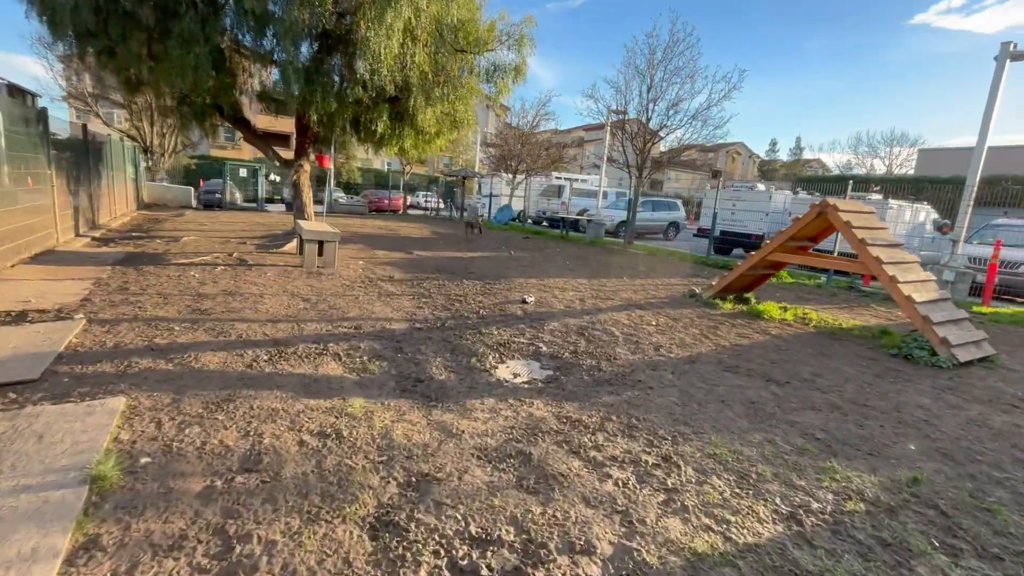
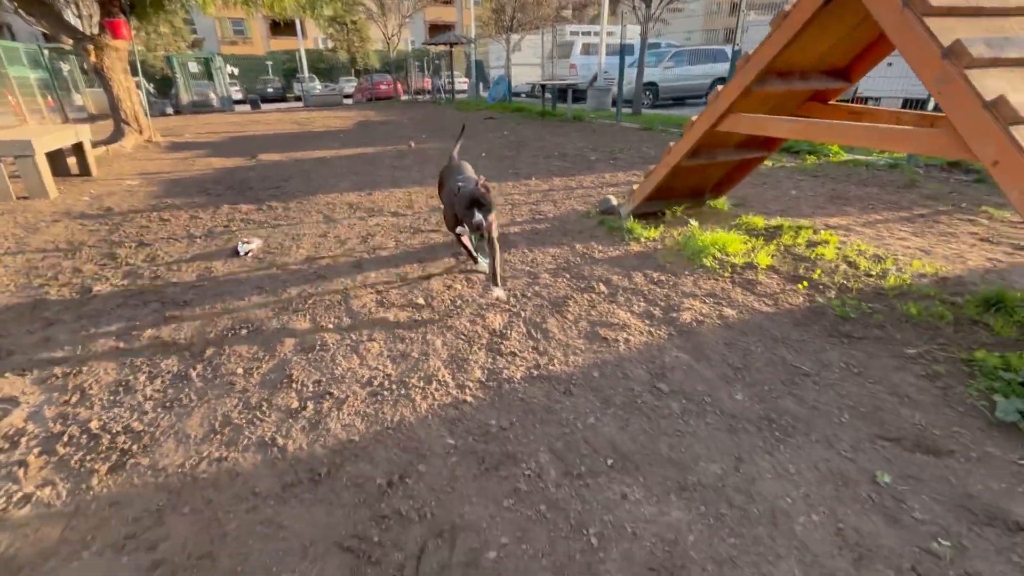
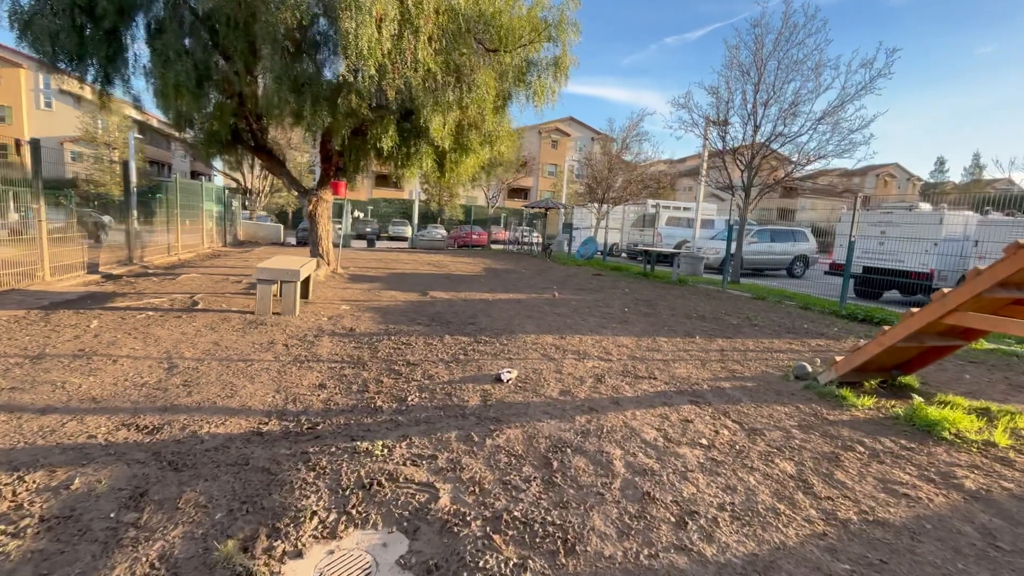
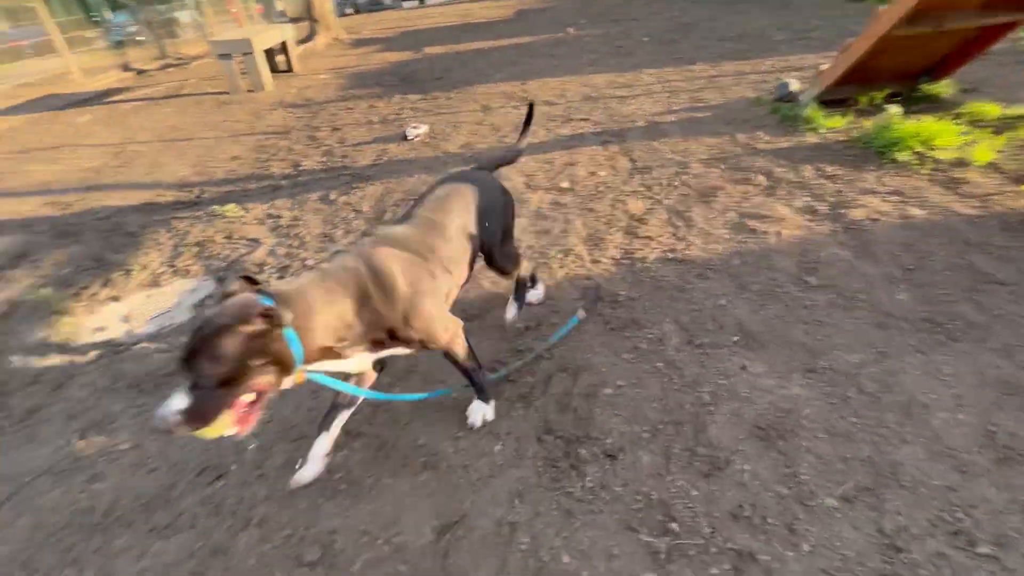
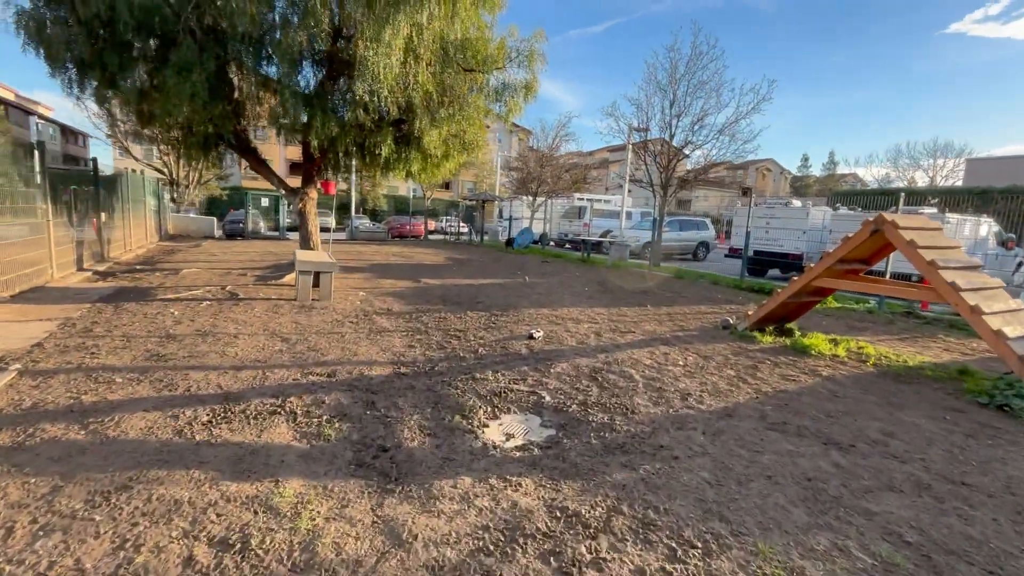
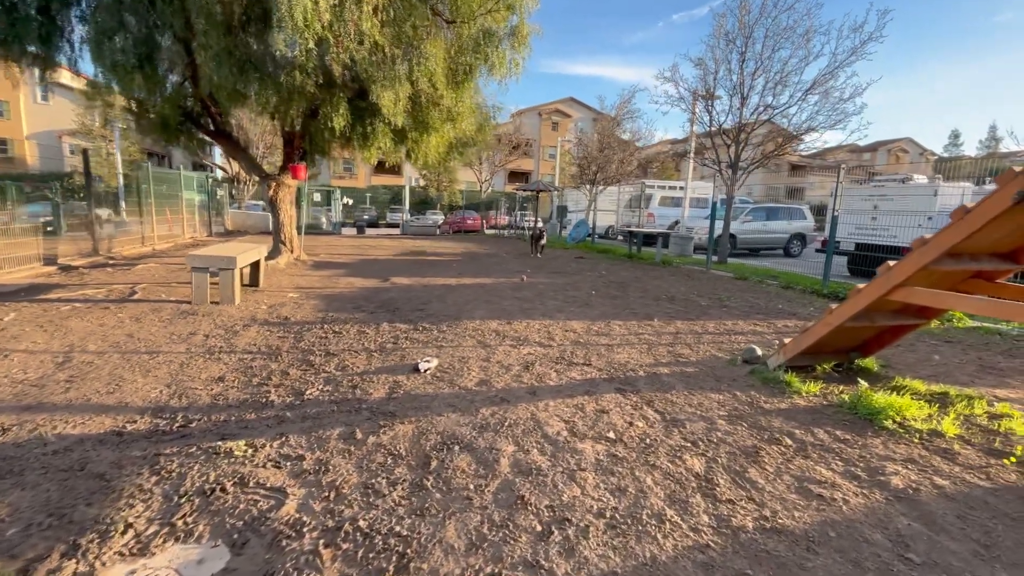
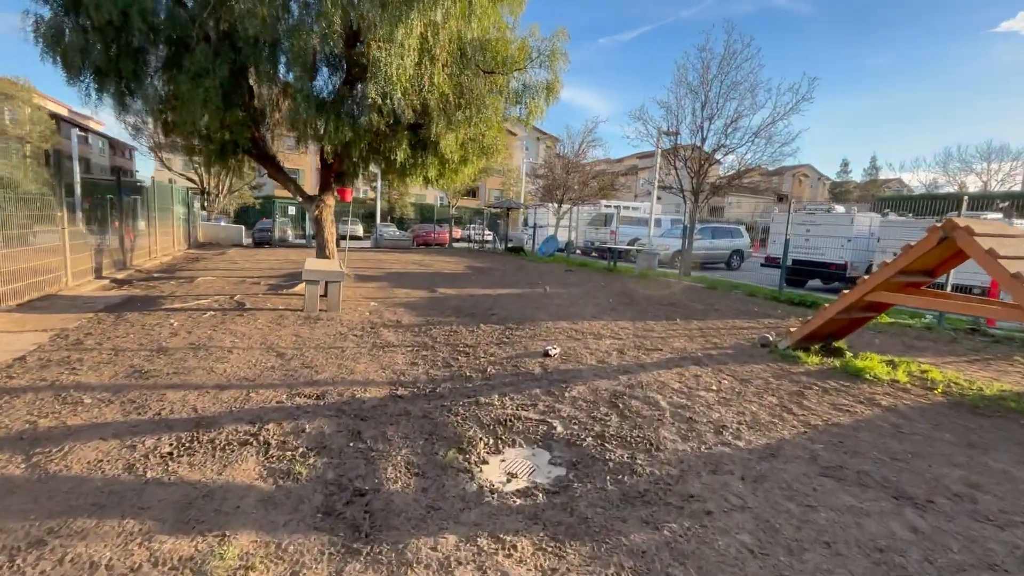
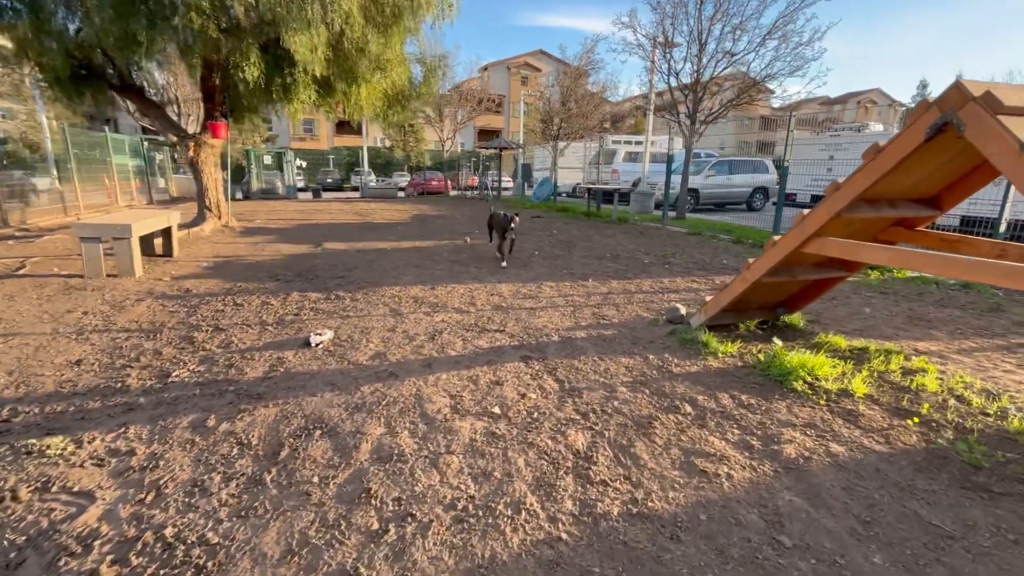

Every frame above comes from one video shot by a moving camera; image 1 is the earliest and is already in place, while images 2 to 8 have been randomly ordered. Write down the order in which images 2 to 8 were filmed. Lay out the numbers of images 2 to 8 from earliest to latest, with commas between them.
5, 7, 3, 6, 8, 2, 4
